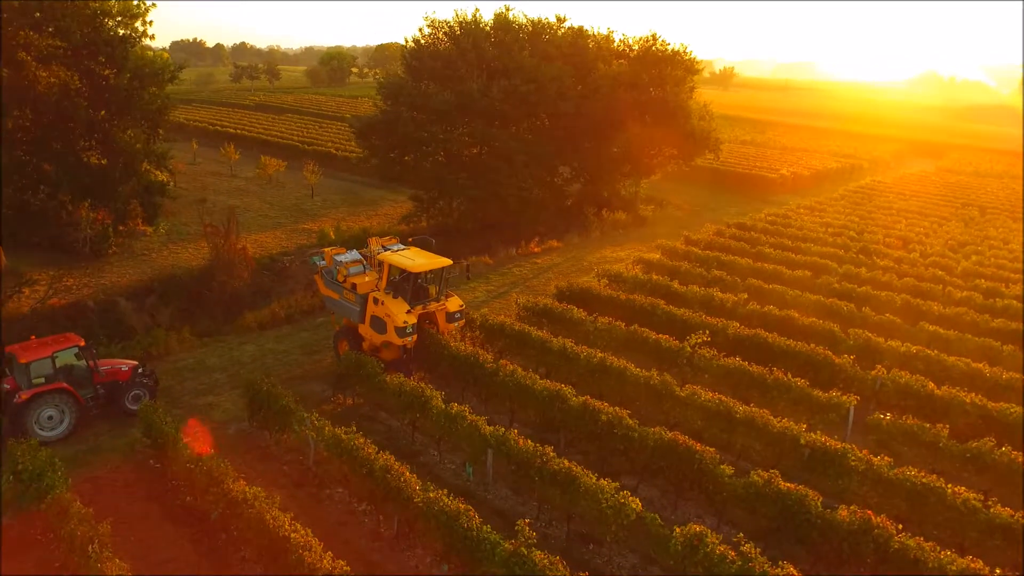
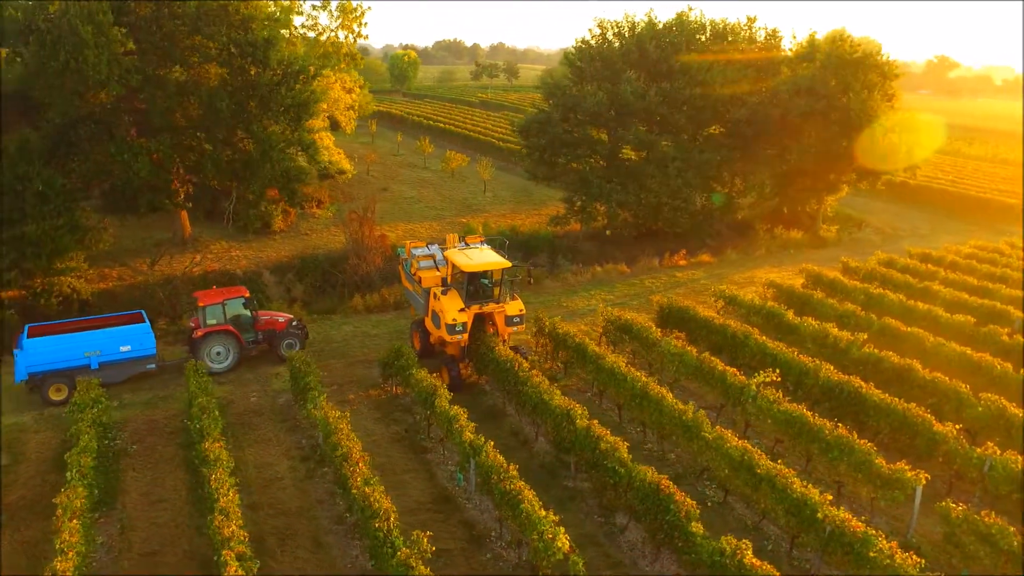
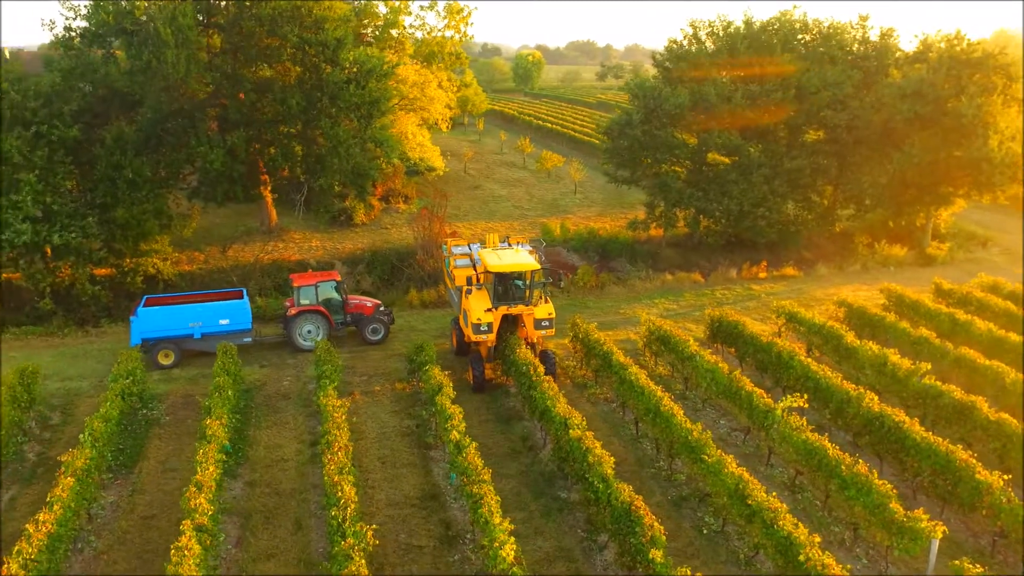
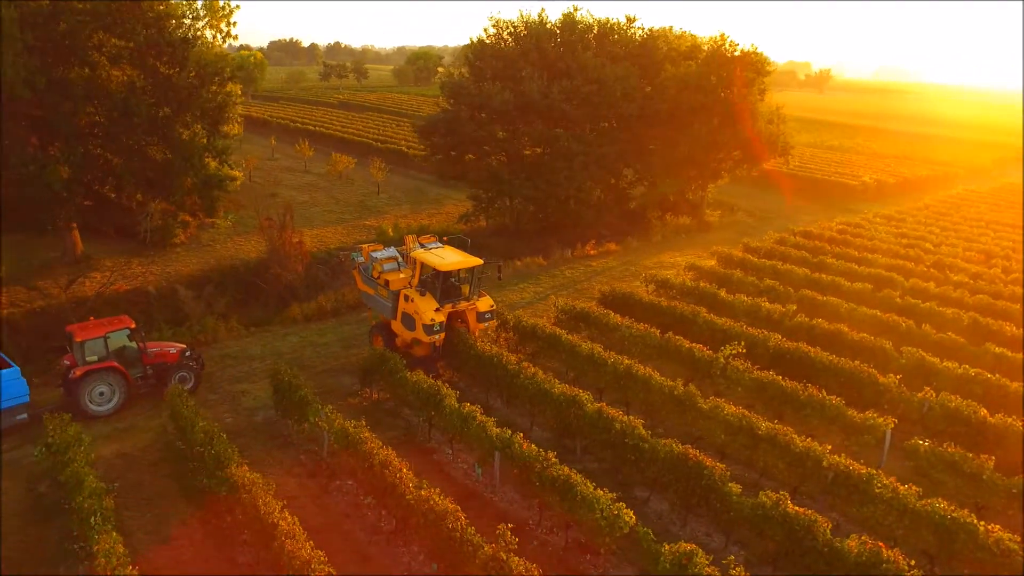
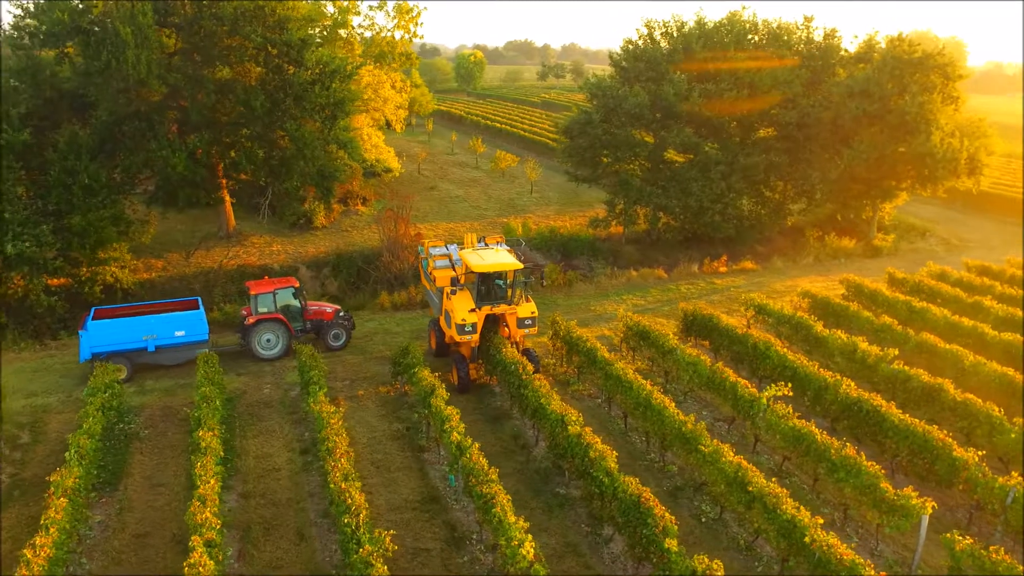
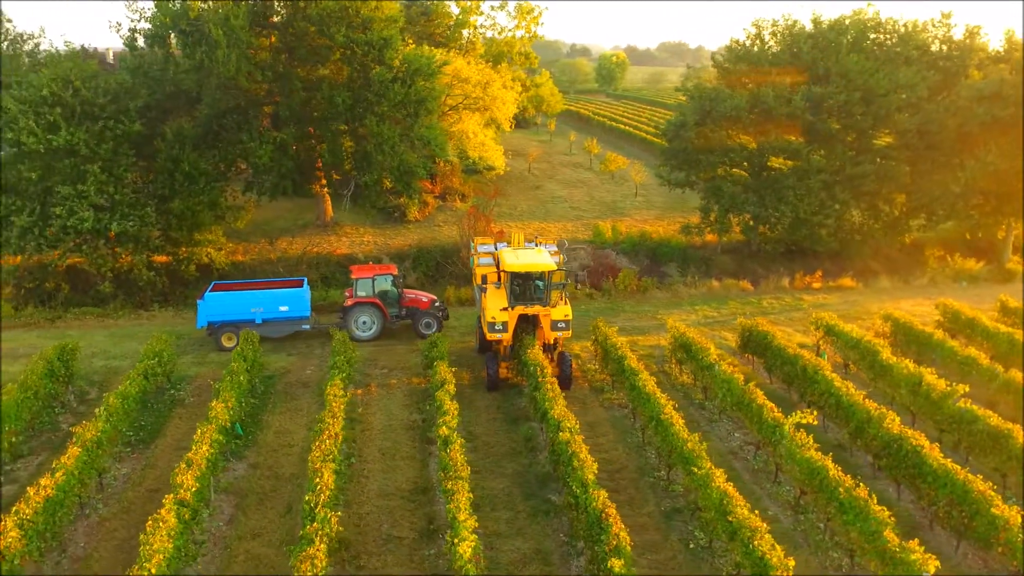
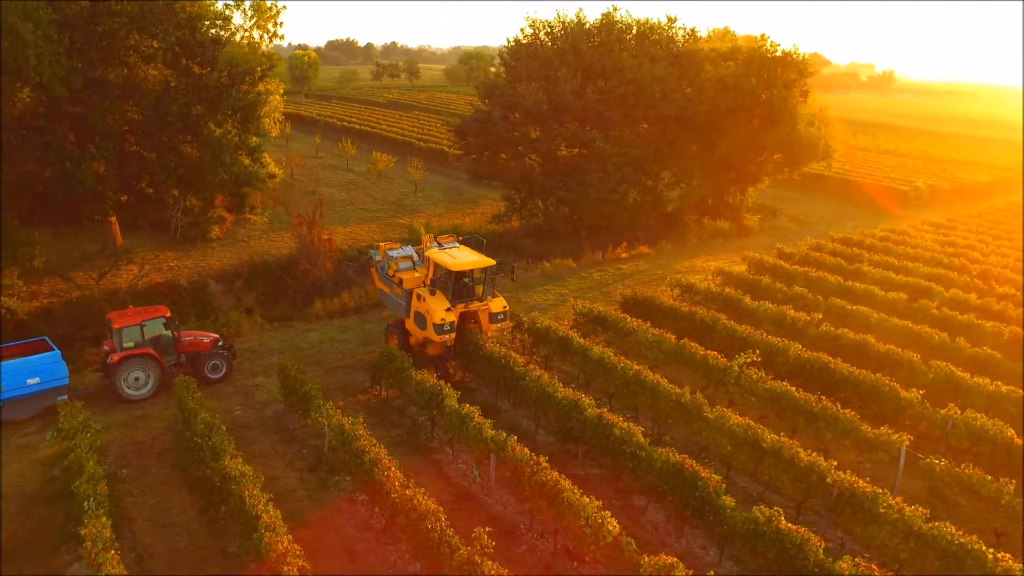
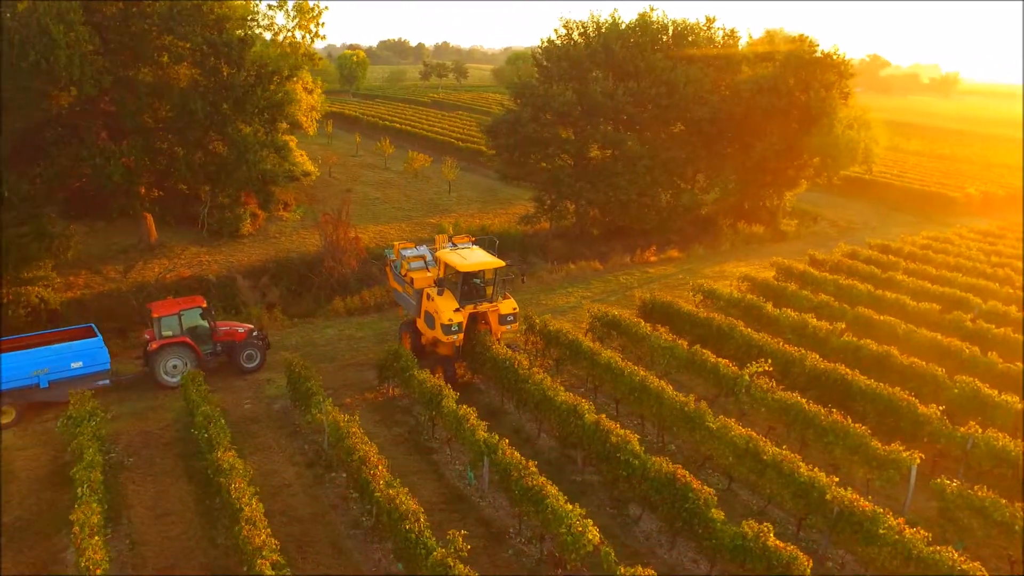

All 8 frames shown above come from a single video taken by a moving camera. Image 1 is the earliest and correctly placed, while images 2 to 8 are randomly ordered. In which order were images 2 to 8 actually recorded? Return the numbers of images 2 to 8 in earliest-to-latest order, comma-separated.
4, 7, 8, 2, 5, 3, 6
